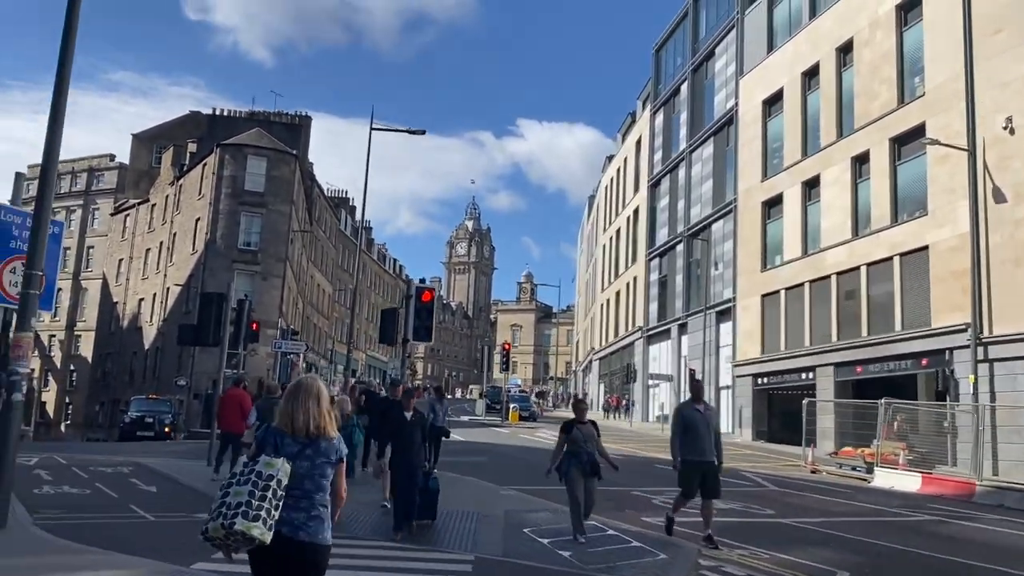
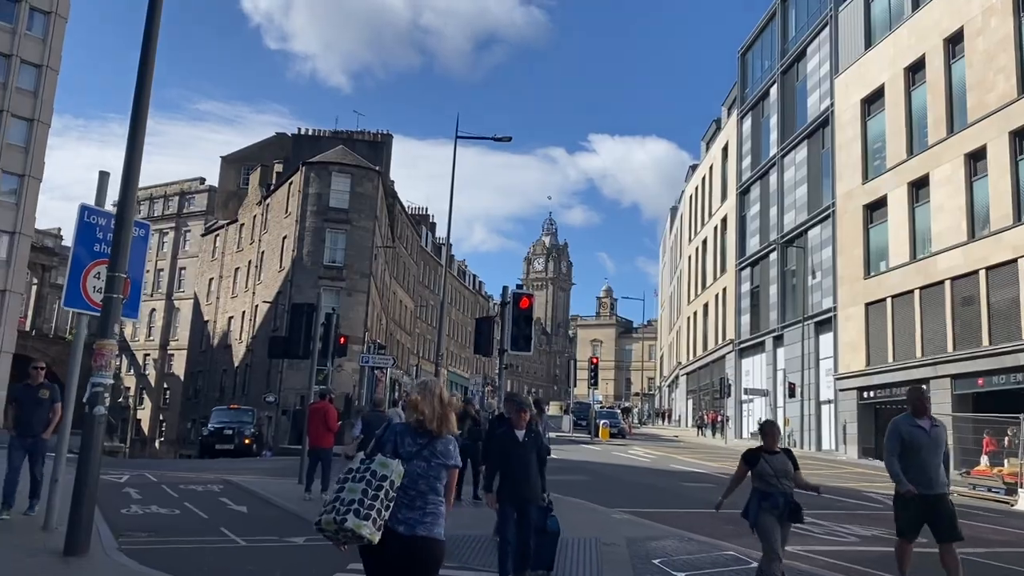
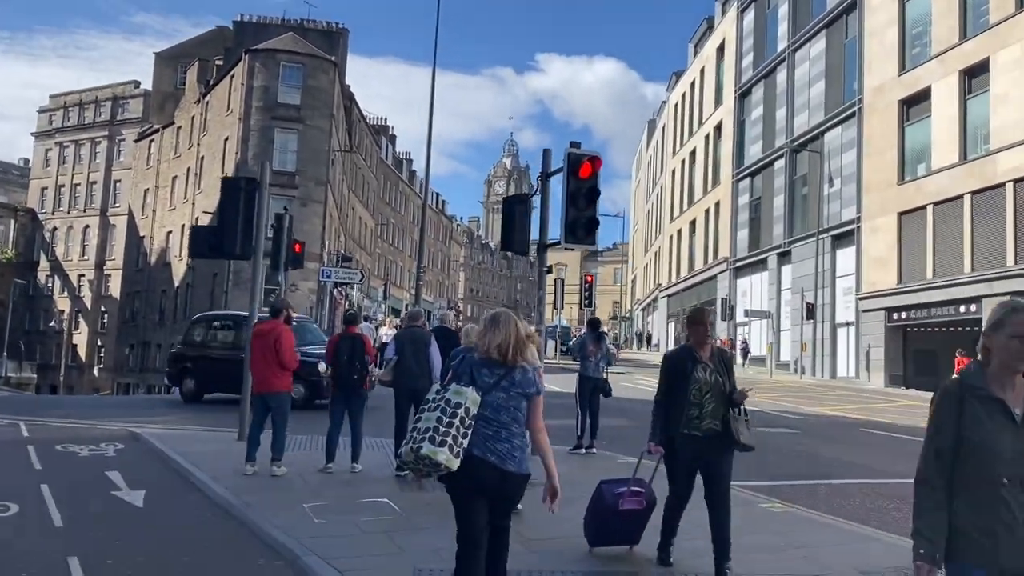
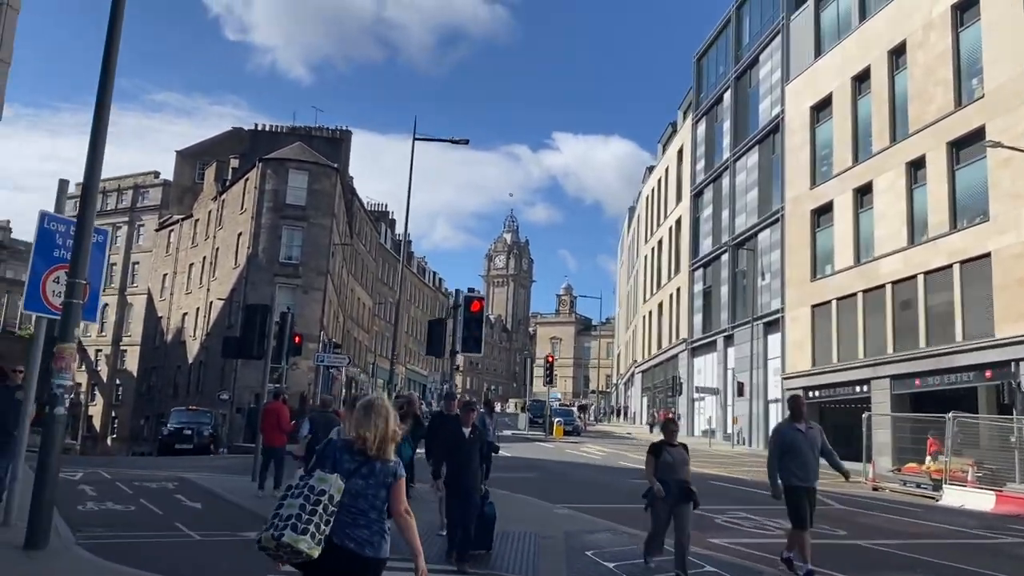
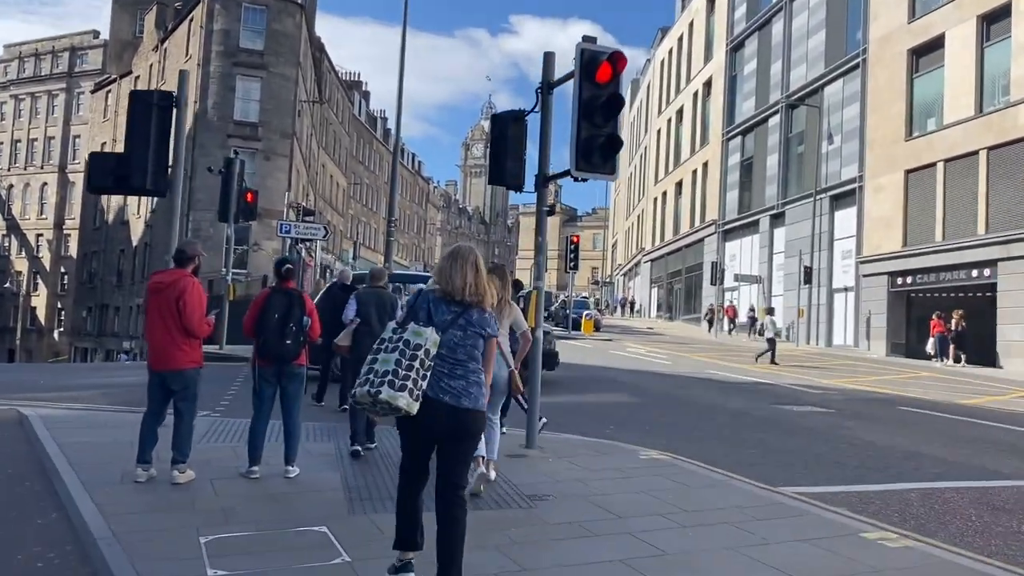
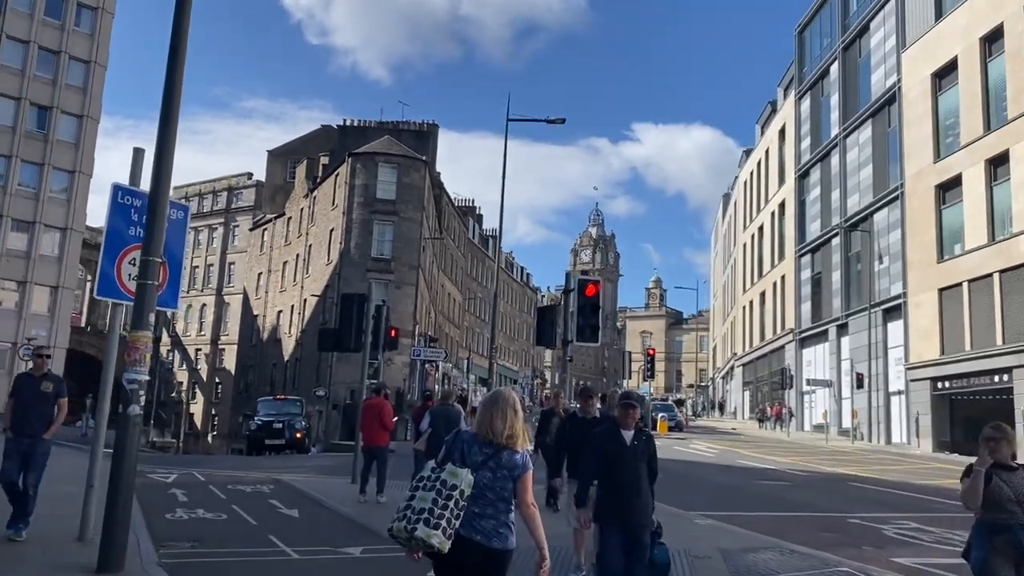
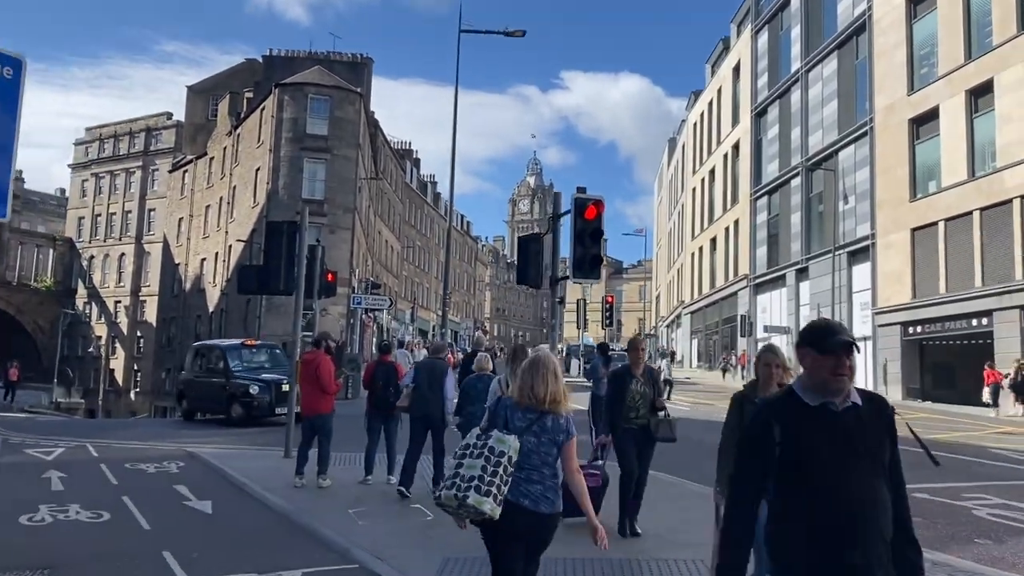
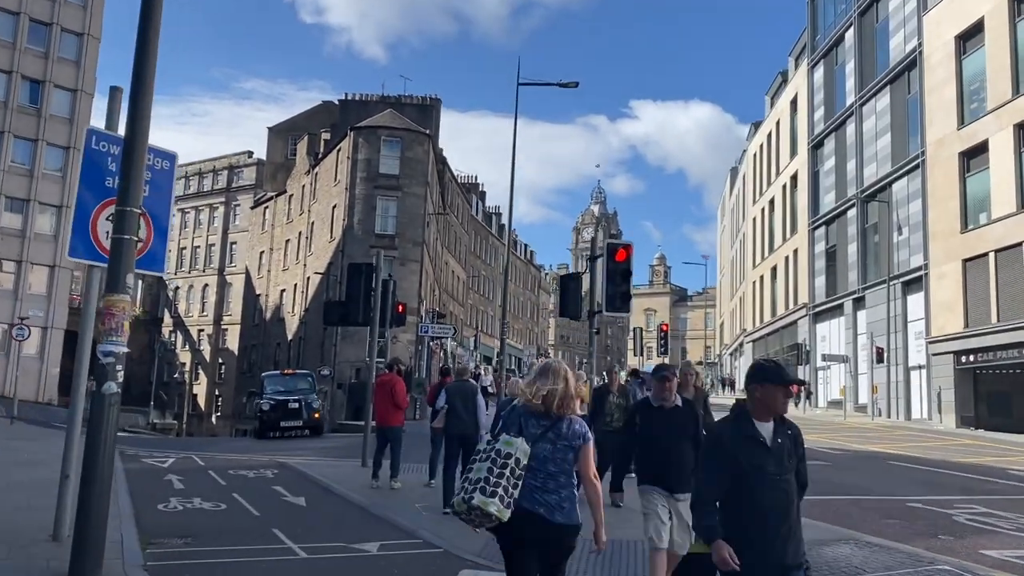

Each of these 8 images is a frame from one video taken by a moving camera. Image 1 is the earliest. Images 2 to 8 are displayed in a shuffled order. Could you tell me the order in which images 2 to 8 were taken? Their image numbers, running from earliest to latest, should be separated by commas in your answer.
4, 2, 6, 8, 7, 3, 5
